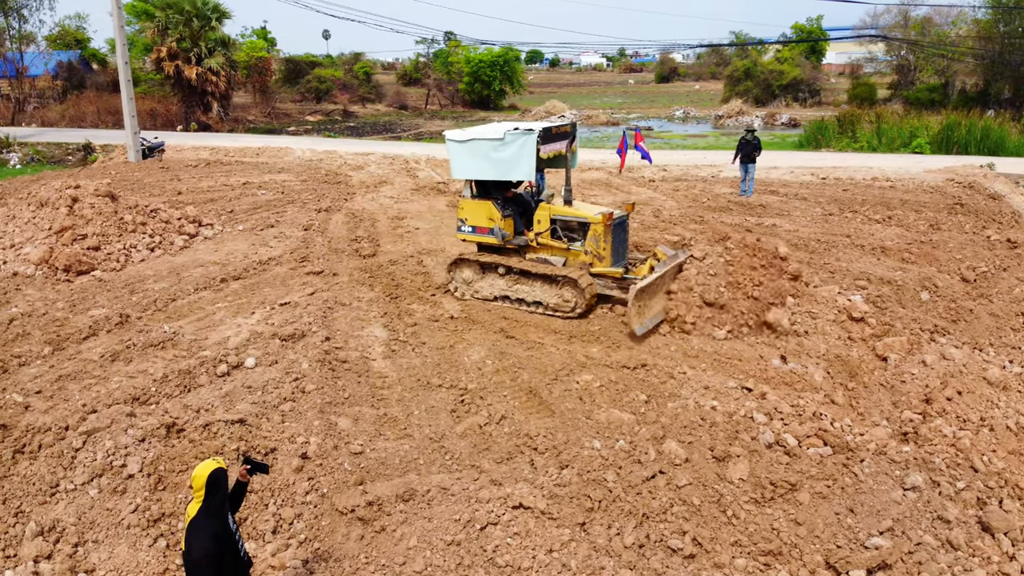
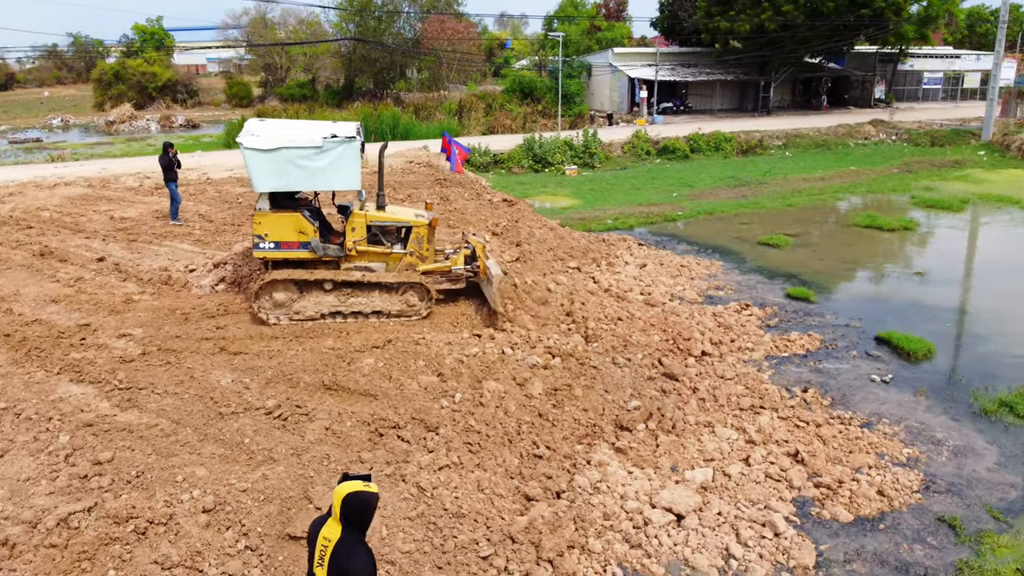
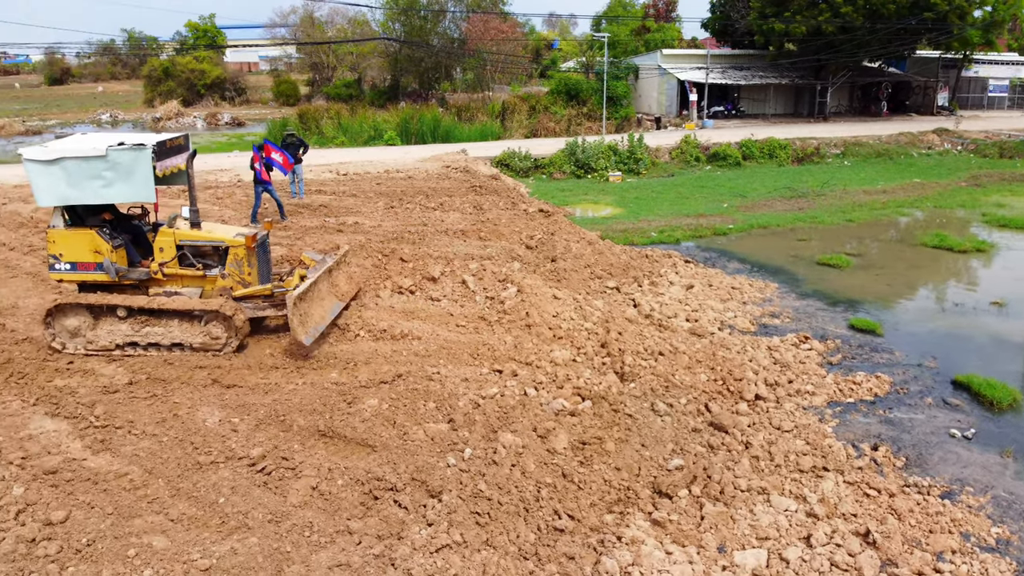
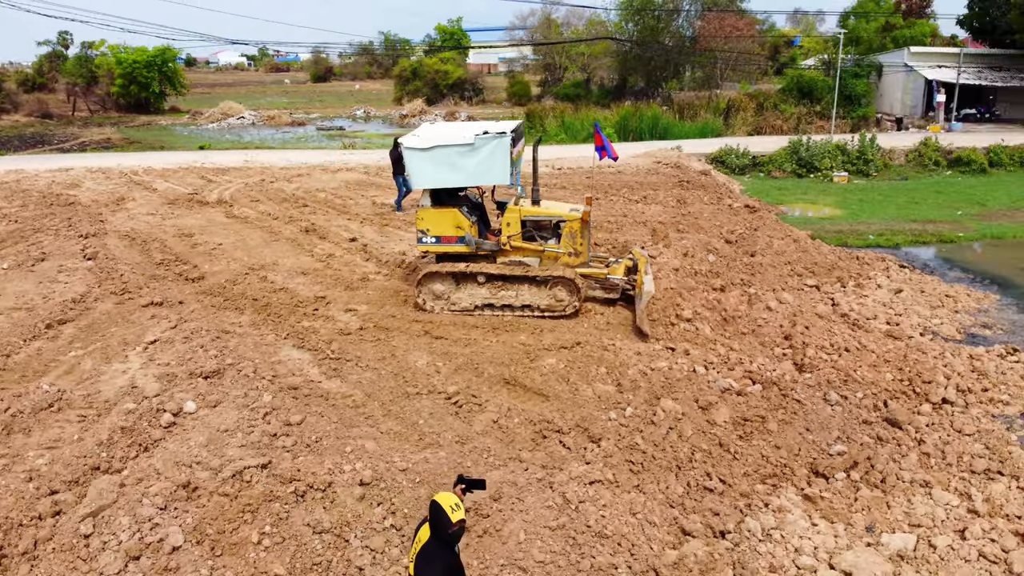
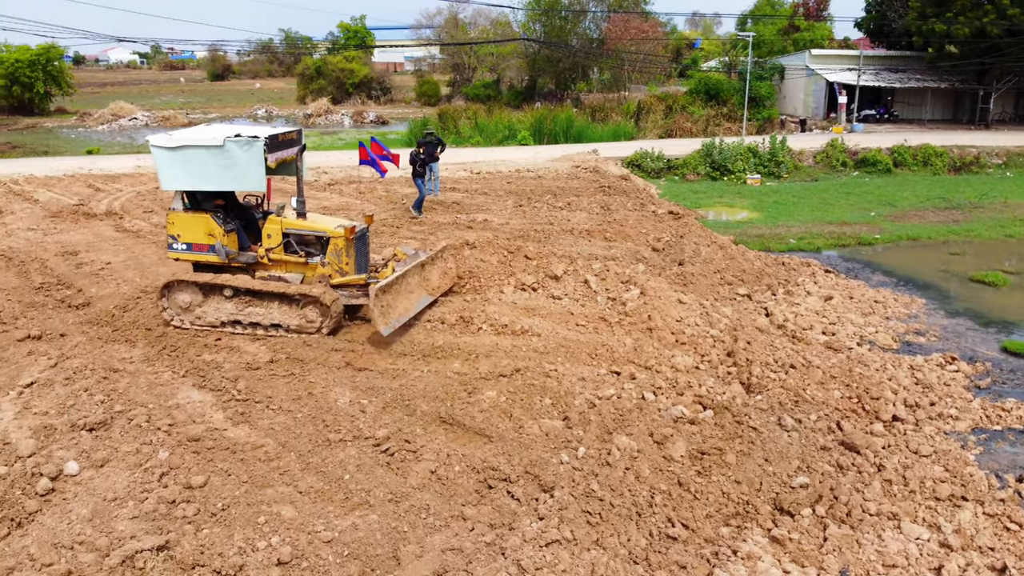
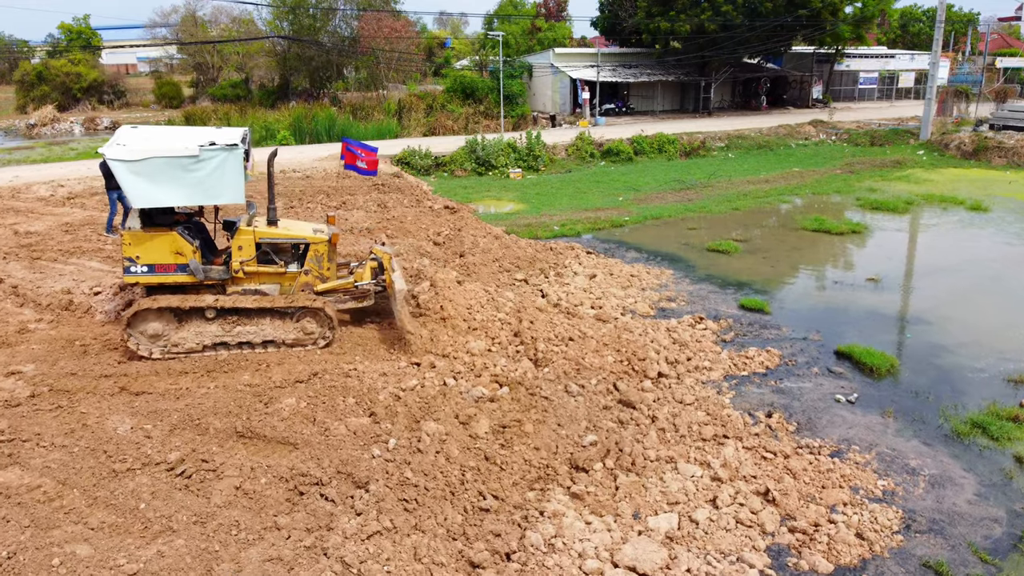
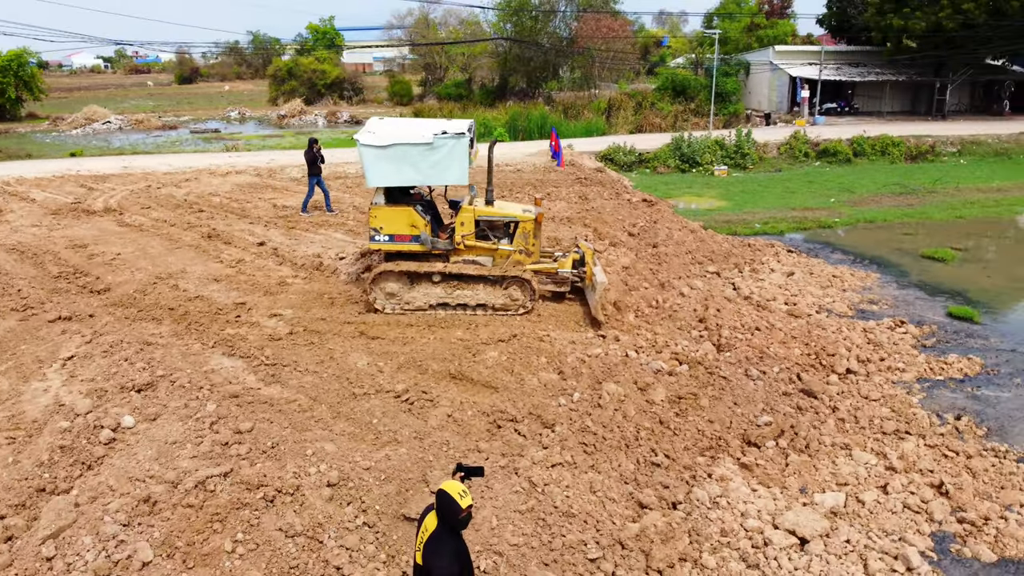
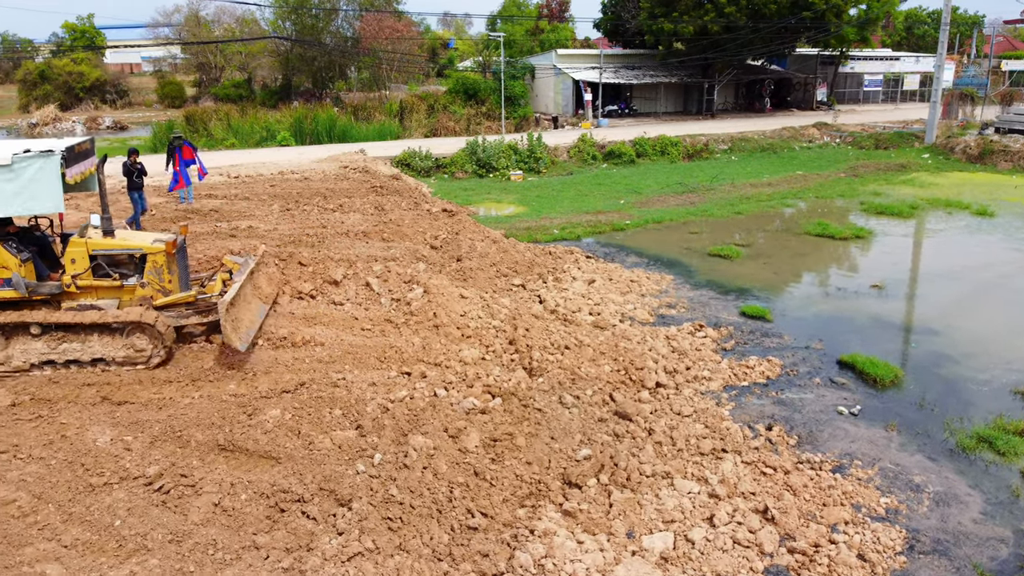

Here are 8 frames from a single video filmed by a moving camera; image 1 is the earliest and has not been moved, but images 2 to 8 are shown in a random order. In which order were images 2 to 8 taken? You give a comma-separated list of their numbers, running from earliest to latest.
4, 7, 2, 6, 8, 3, 5
